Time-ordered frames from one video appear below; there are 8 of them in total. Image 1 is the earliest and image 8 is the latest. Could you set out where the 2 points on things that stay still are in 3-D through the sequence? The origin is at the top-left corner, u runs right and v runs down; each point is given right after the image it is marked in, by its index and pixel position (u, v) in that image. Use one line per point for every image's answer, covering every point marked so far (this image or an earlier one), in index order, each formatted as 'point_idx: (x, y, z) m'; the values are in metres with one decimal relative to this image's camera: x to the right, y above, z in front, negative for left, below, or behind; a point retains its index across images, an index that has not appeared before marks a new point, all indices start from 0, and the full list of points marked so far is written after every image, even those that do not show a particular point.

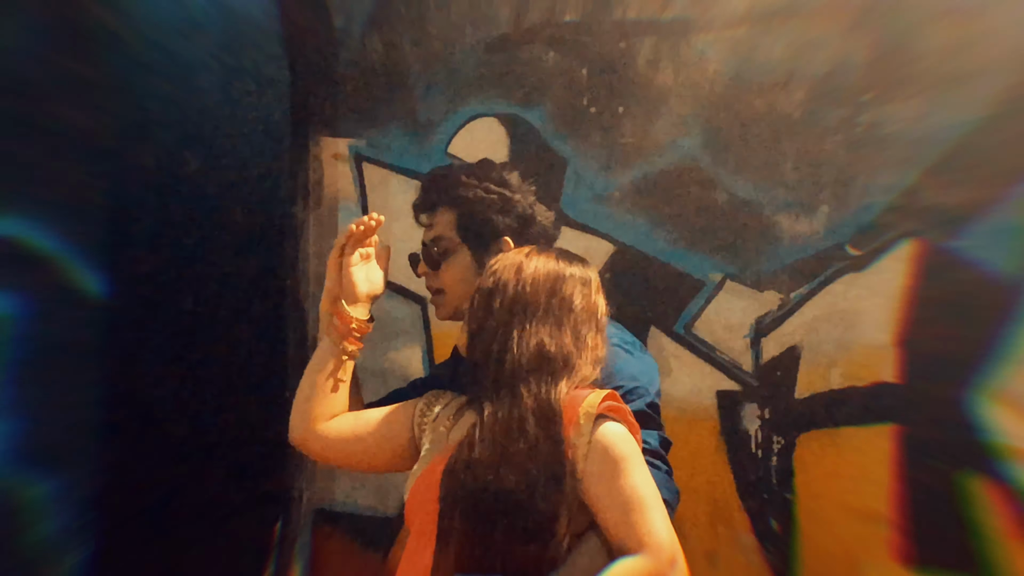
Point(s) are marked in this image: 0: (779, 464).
0: (+0.4, -0.3, +1.5) m
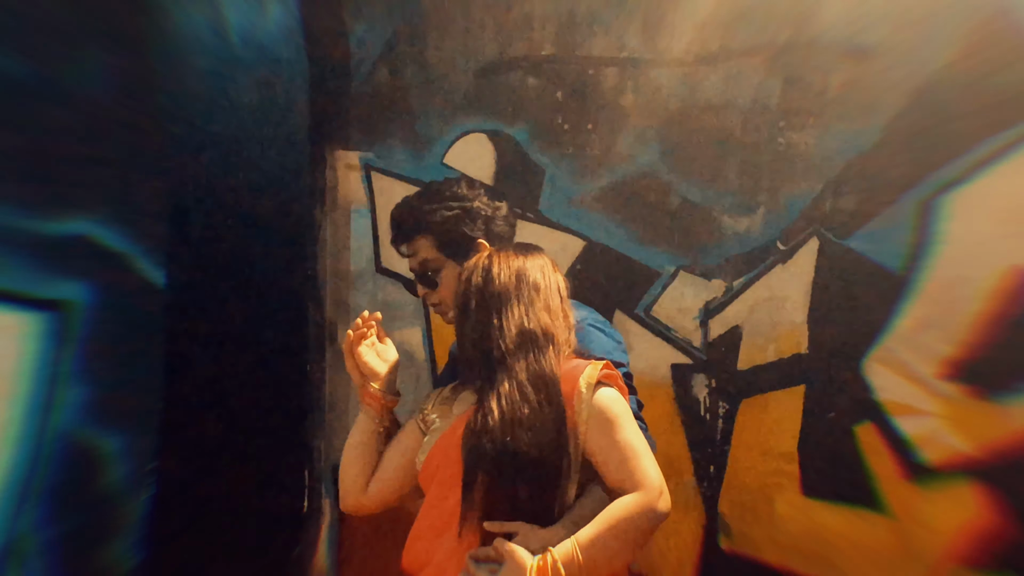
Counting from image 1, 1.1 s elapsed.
0: (+0.5, -0.3, +2.0) m
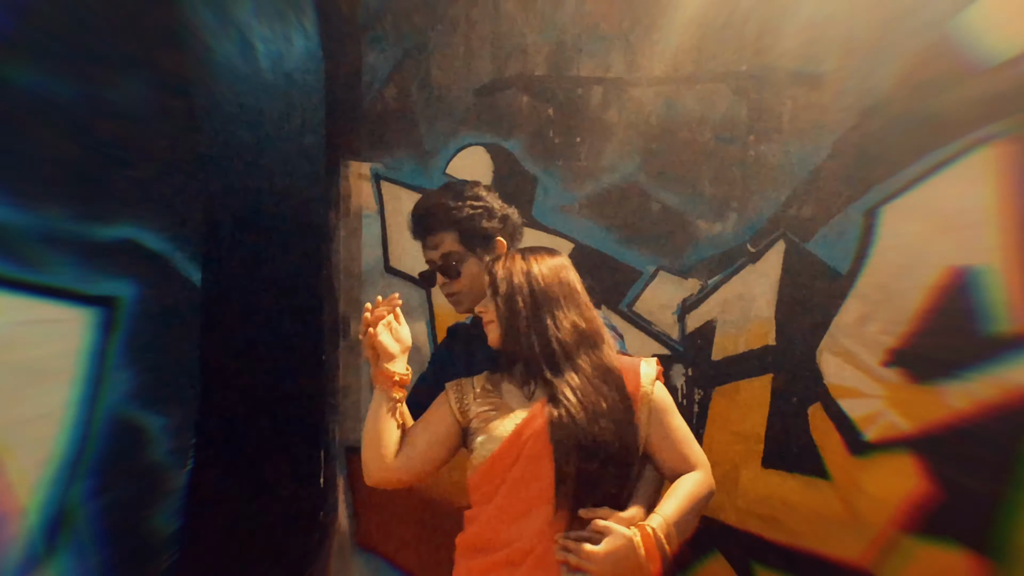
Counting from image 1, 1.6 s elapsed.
0: (+0.5, -0.3, +2.2) m
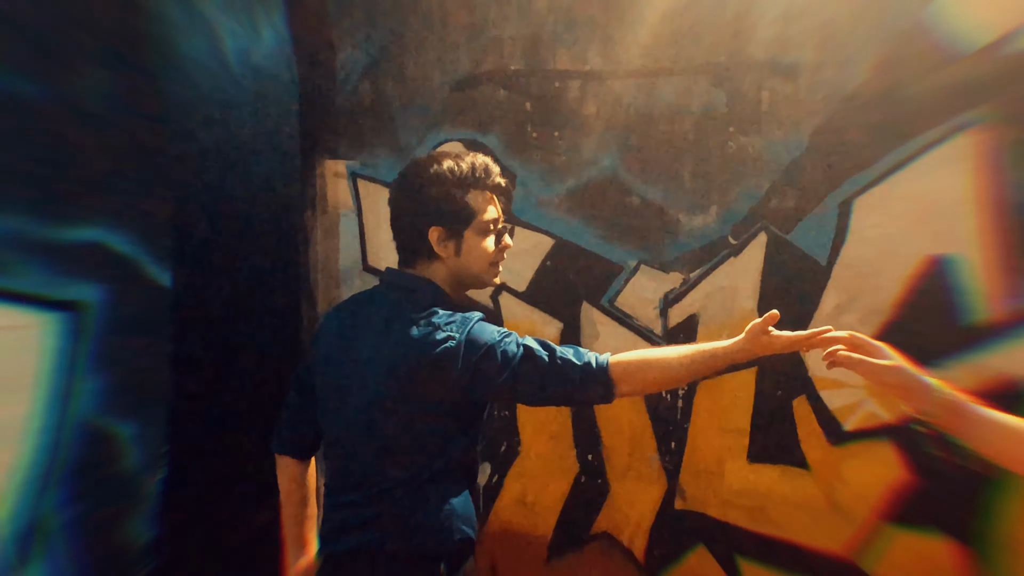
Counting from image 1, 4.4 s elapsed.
0: (+0.4, -0.3, +2.2) m
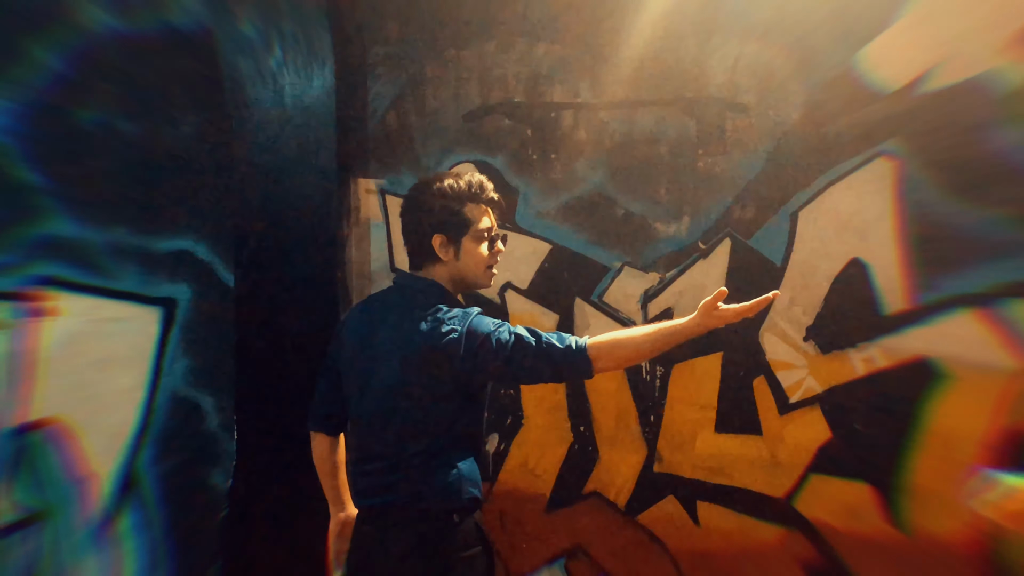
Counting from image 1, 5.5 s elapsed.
0: (+0.4, -0.3, +2.6) m
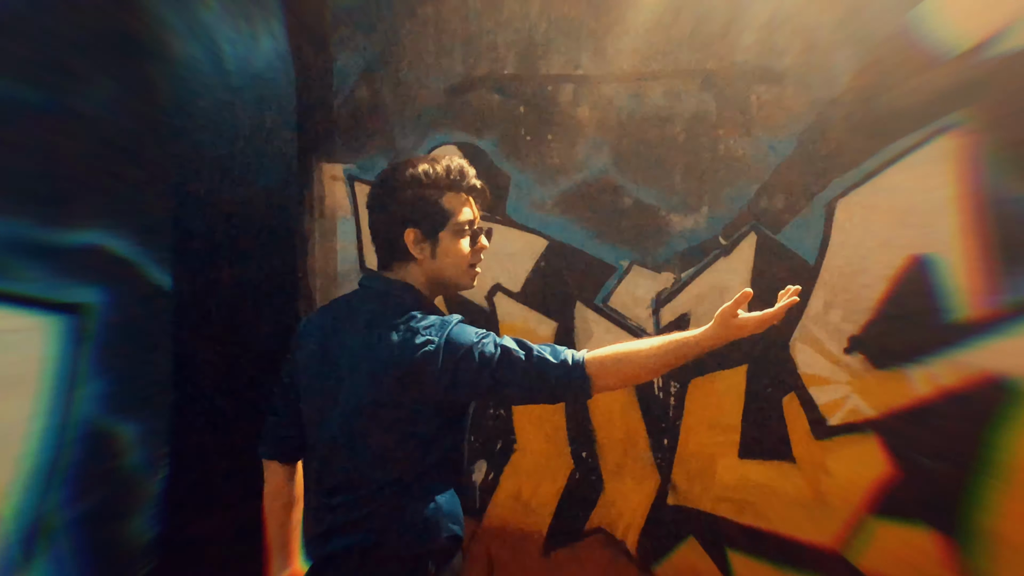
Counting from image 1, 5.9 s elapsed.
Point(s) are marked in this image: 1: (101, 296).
0: (+0.4, -0.3, +2.2) m
1: (-0.9, 0.0, +1.8) m
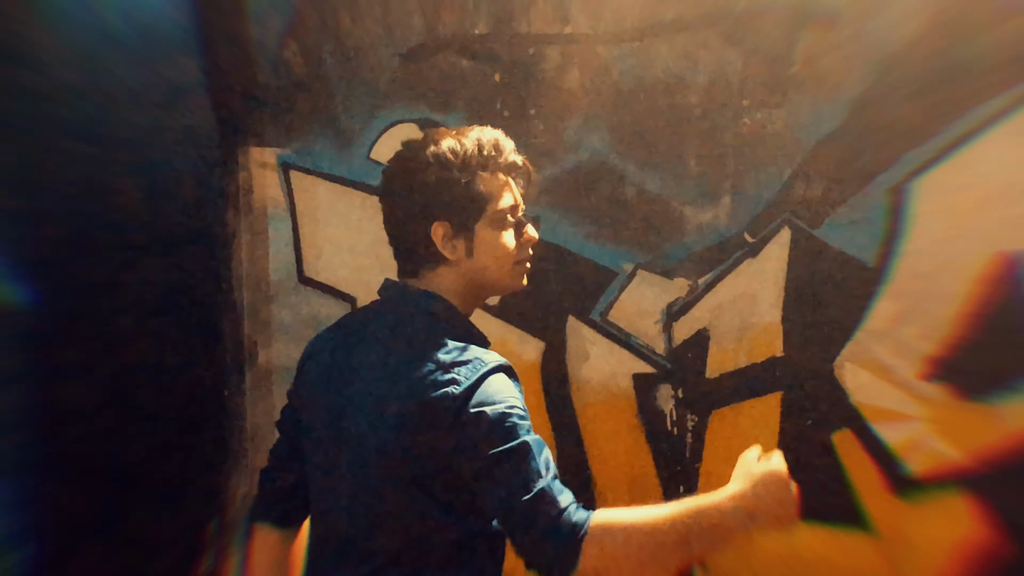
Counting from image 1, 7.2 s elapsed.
0: (+0.4, -0.3, +1.8) m
1: (-0.9, 0.0, +1.4) m
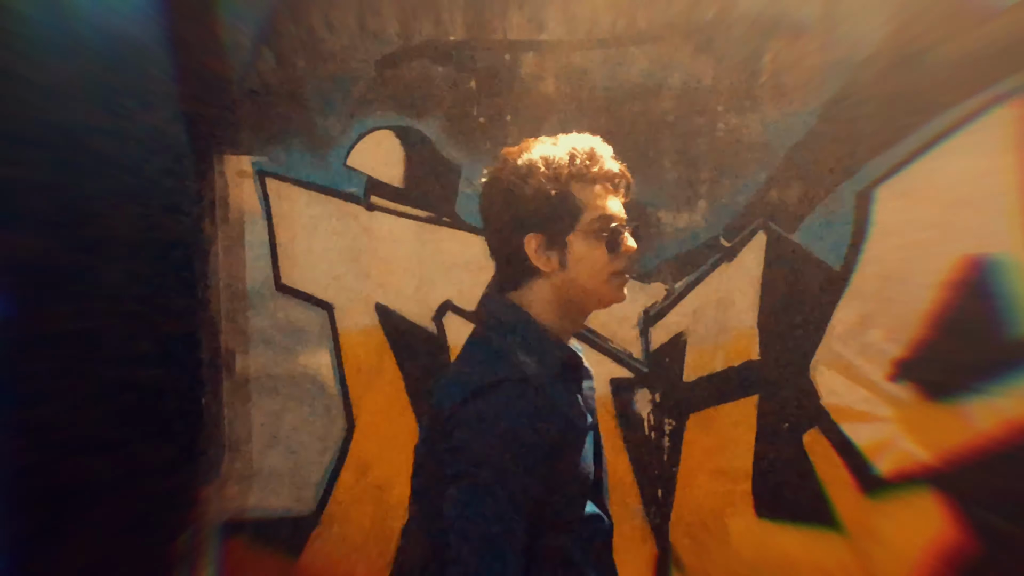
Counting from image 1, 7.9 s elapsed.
0: (+0.3, -0.3, +1.8) m
1: (-1.0, -0.1, +1.4) m
